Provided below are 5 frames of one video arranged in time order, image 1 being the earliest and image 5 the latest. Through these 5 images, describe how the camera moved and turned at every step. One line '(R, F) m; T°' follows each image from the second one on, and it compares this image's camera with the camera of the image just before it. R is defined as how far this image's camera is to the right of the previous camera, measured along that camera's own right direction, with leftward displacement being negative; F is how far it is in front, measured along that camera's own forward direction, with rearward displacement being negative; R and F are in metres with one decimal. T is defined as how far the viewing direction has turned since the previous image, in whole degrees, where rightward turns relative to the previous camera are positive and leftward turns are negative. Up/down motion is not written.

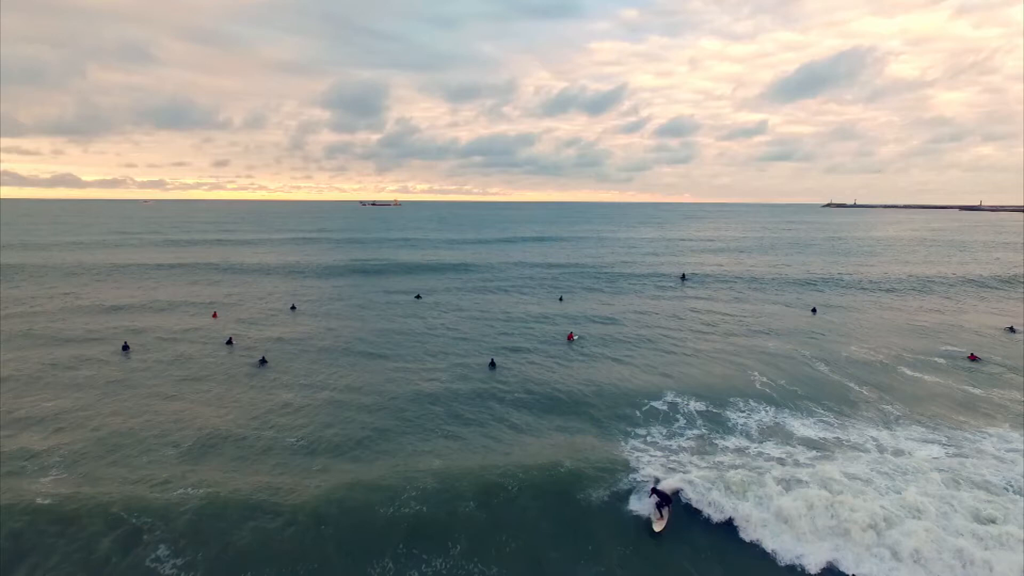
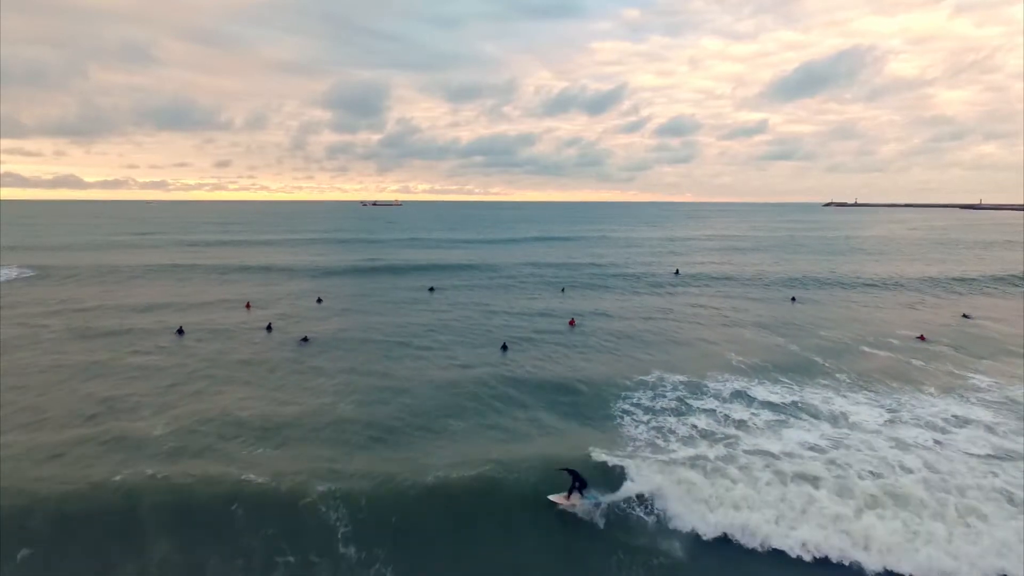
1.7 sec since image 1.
(-1.5, +0.5) m; 0°
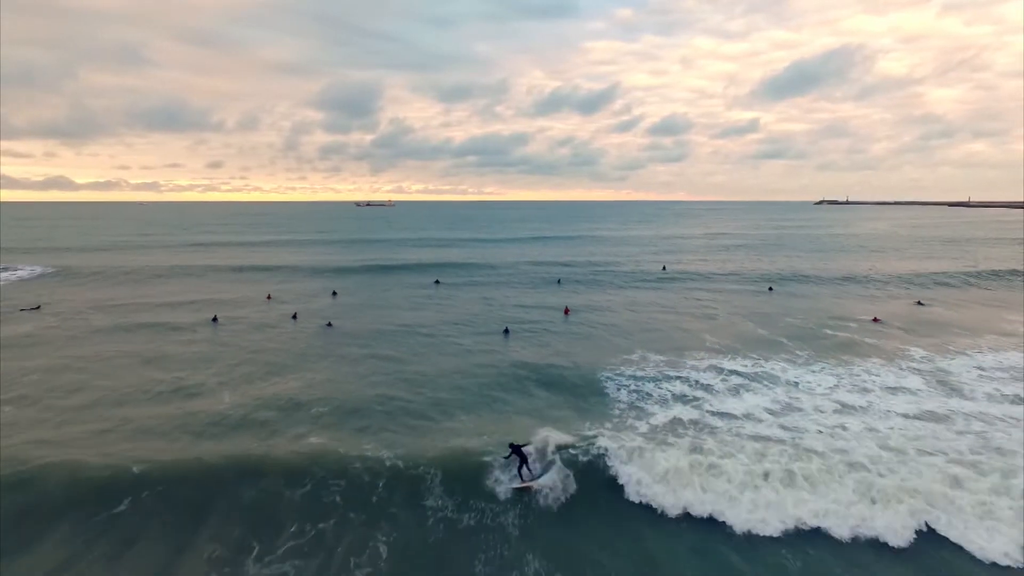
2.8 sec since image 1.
(-0.3, -3.4) m; +1°
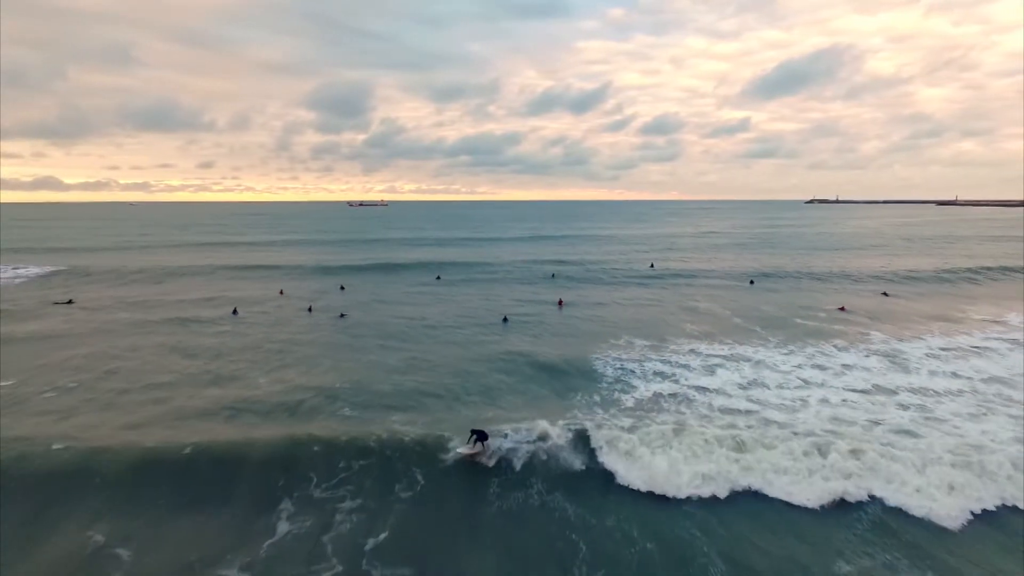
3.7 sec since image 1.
(-0.3, -2.7) m; +1°
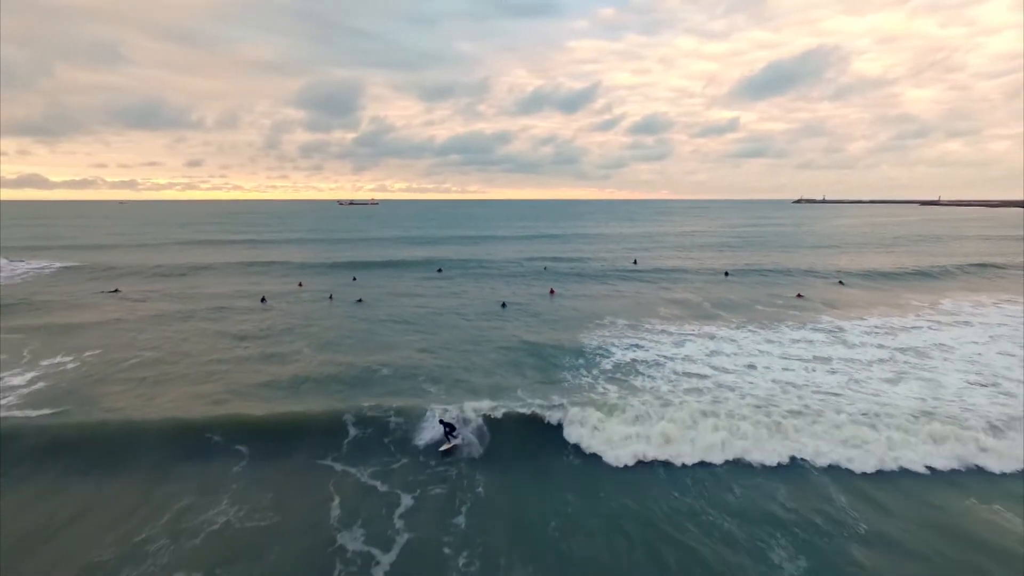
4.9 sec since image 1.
(-0.4, -4.5) m; +1°
